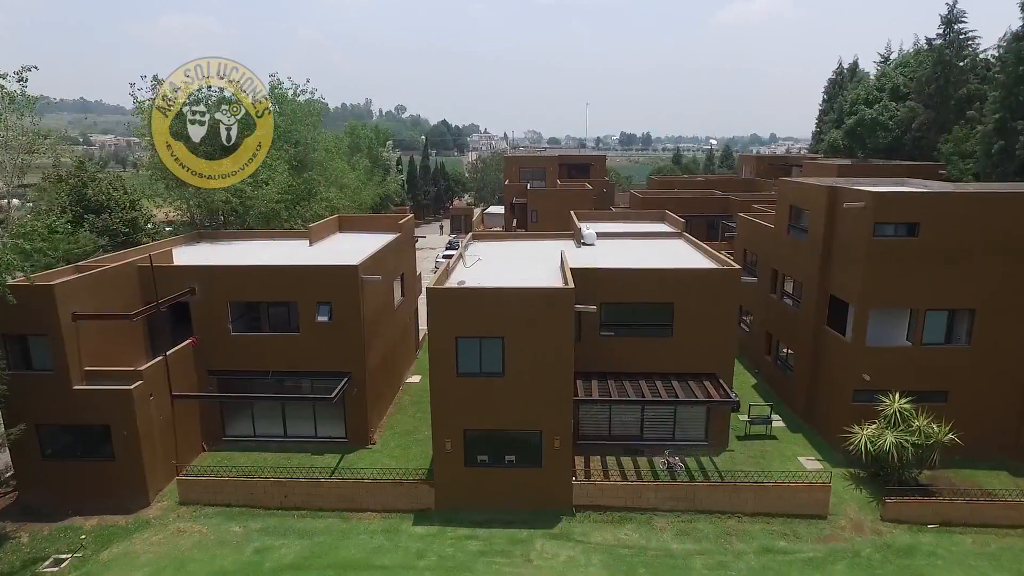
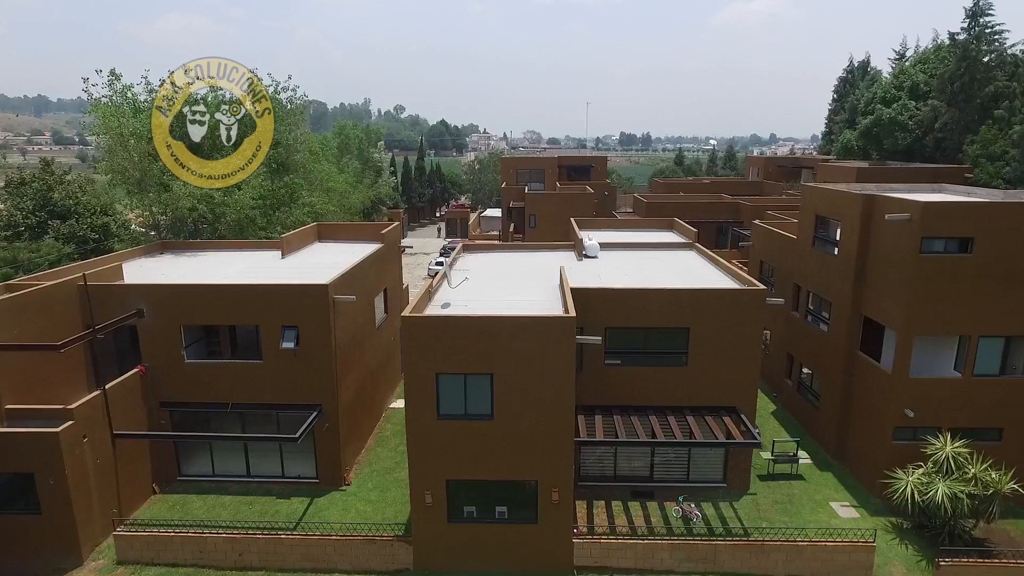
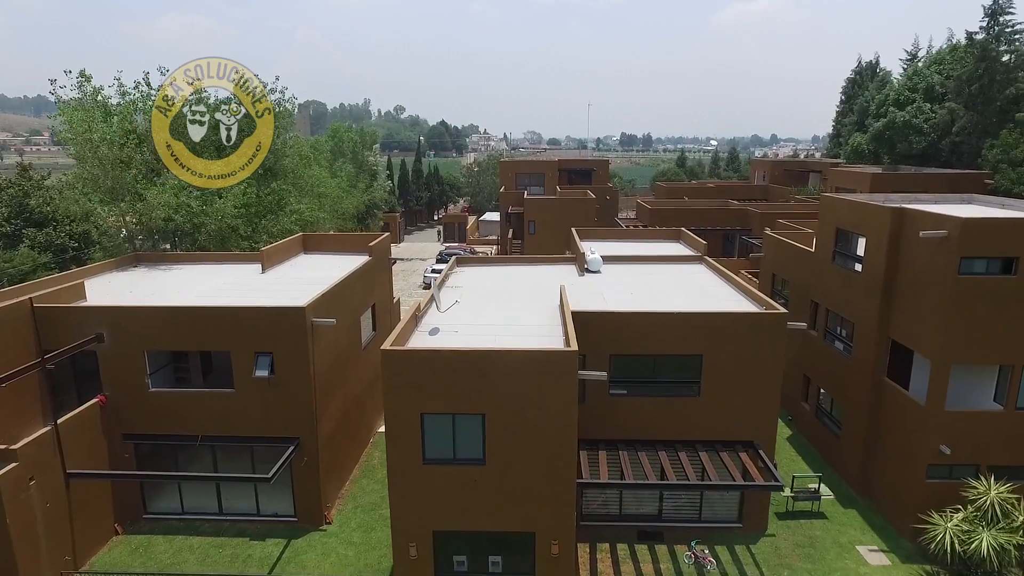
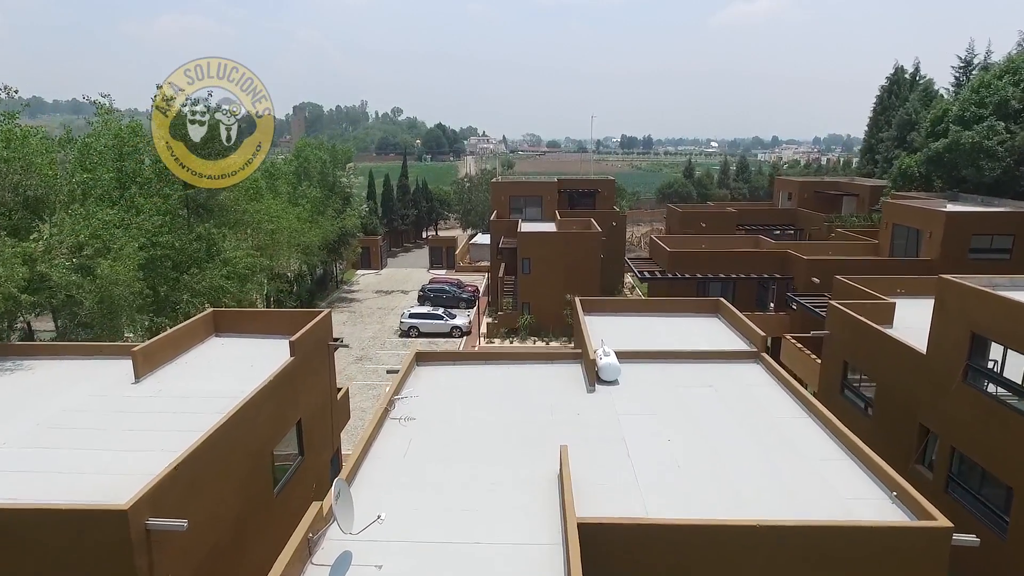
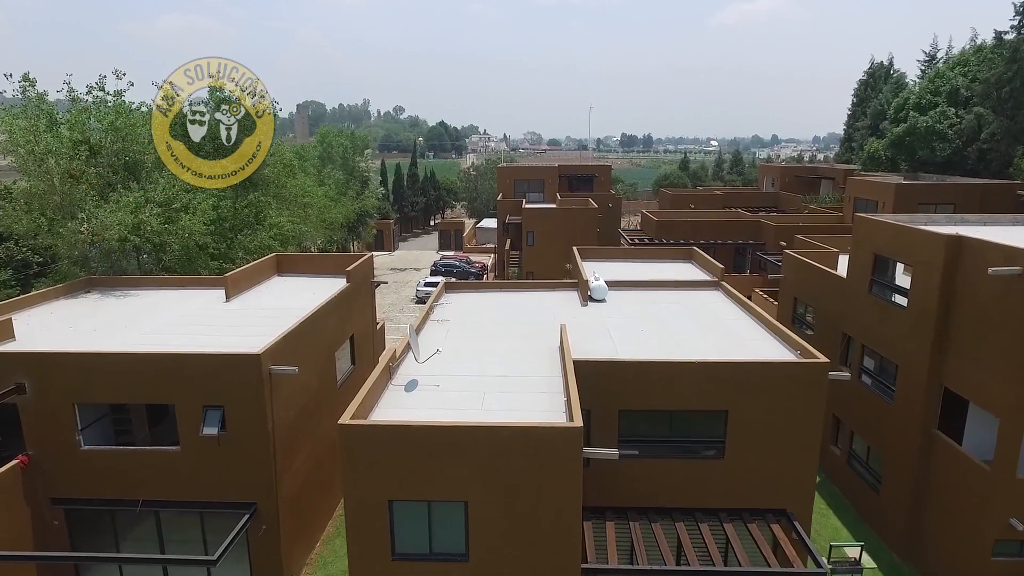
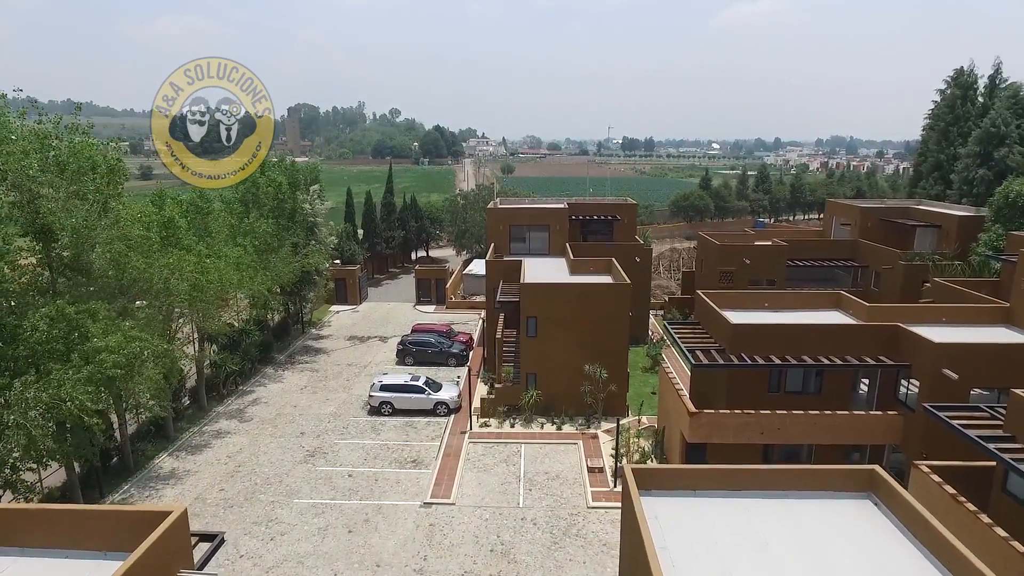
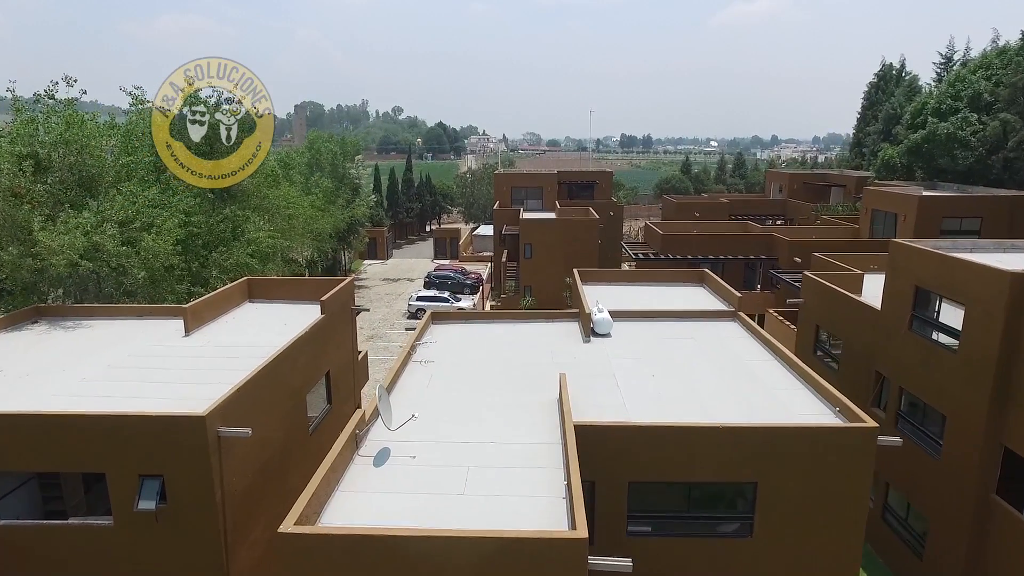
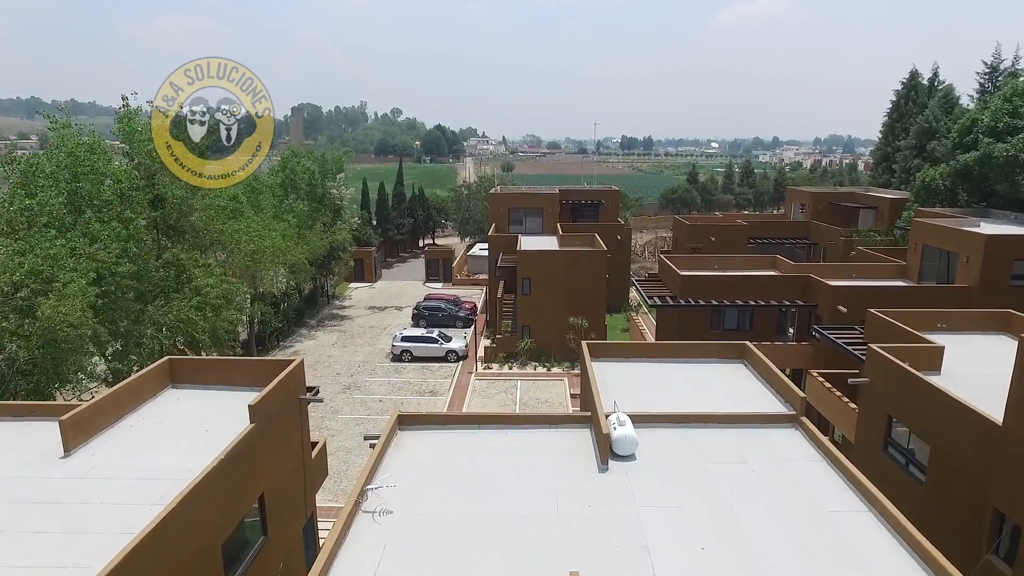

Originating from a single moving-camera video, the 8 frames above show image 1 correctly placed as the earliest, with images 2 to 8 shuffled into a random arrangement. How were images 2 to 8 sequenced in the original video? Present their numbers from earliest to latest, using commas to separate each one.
2, 3, 5, 7, 4, 8, 6
